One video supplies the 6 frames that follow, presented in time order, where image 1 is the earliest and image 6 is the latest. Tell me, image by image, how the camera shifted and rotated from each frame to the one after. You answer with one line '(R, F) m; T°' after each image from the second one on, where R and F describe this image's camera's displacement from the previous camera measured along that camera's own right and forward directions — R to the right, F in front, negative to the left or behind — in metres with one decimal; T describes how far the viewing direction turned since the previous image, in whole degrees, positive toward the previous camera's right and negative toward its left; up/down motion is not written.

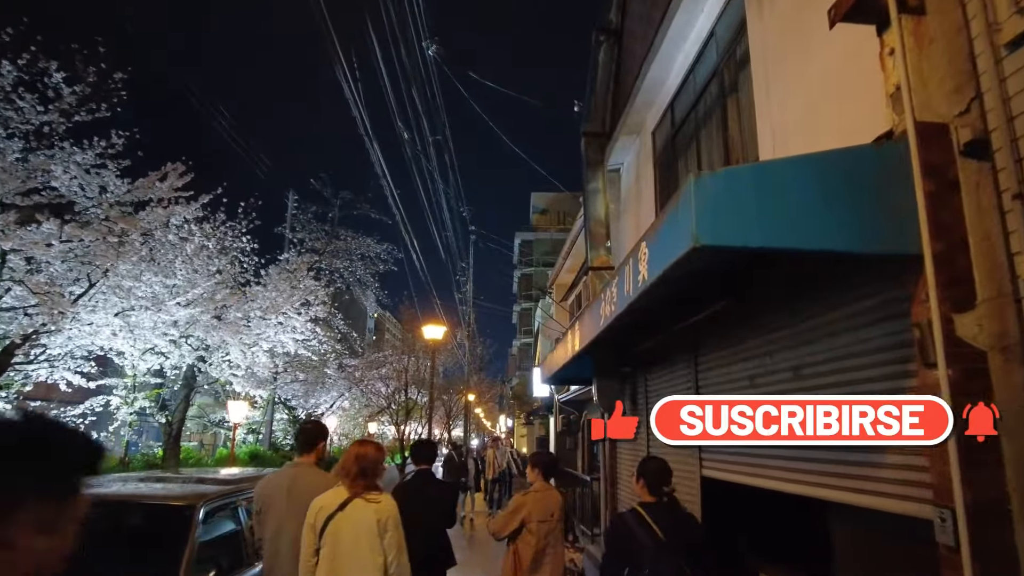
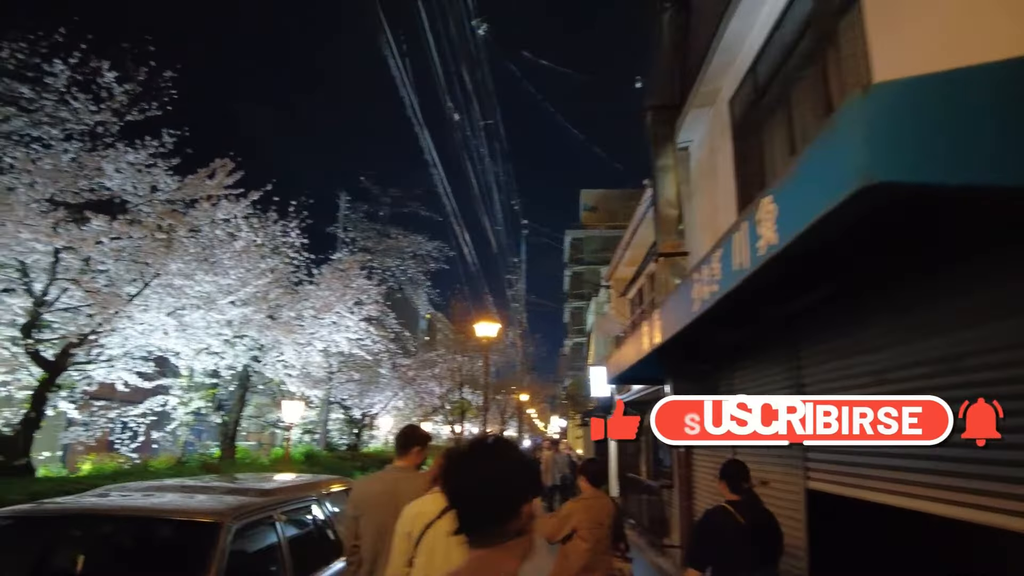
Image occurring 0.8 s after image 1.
(-0.1, +0.7) m; -4°
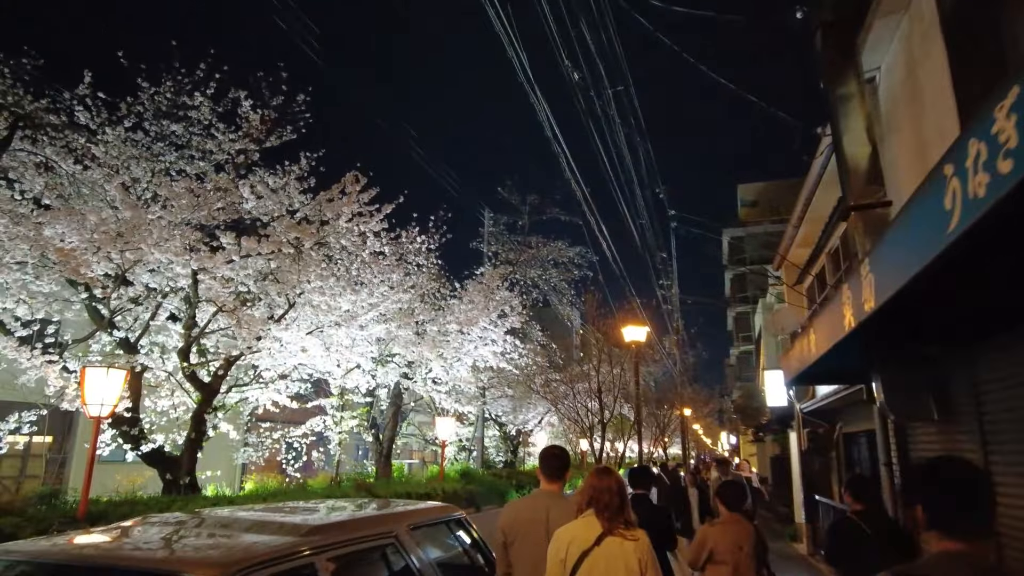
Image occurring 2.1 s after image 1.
(+0.1, +1.4) m; -13°
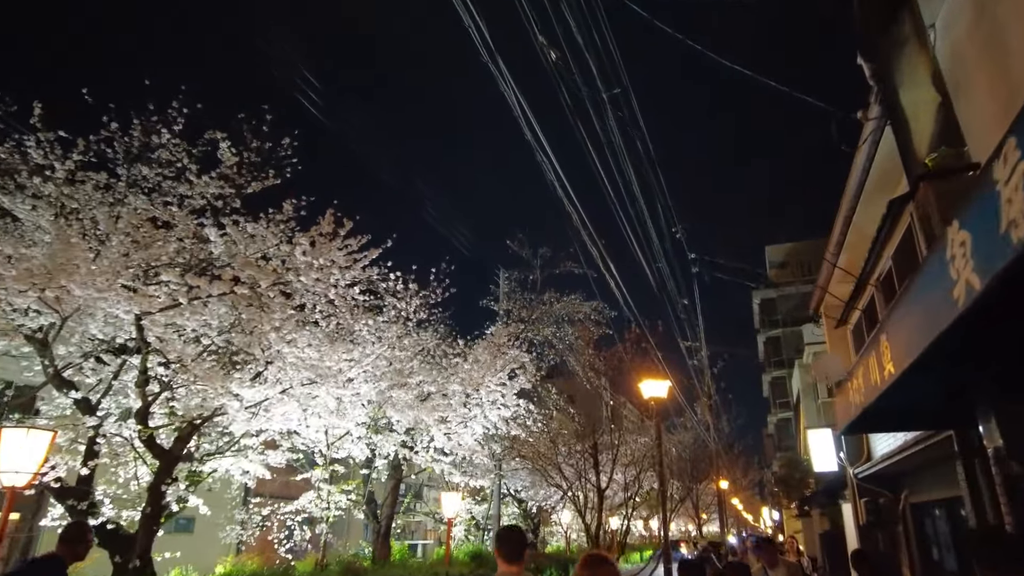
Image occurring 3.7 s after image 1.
(+0.6, +1.6) m; -2°
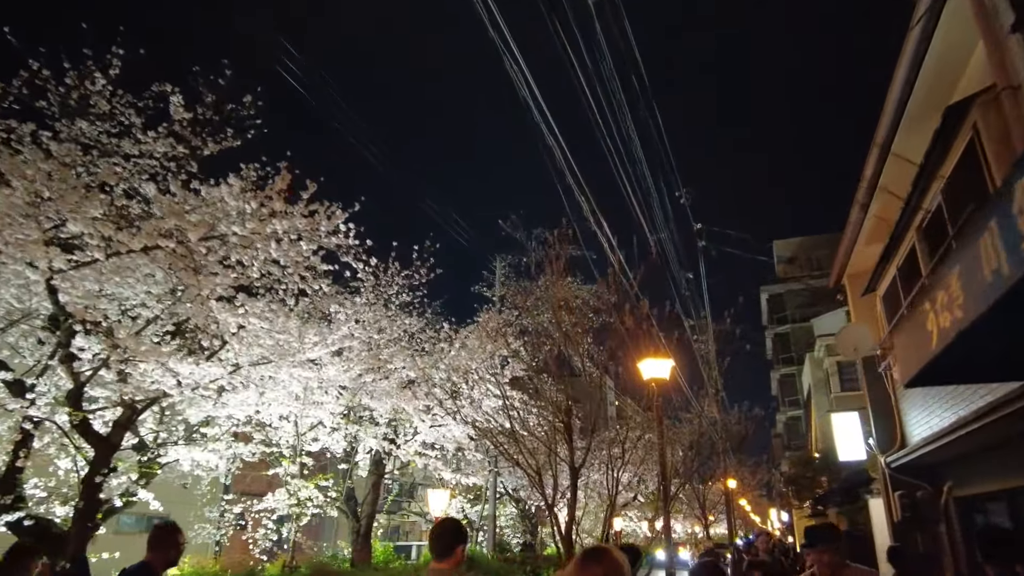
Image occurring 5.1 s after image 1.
(+0.4, +1.4) m; 0°
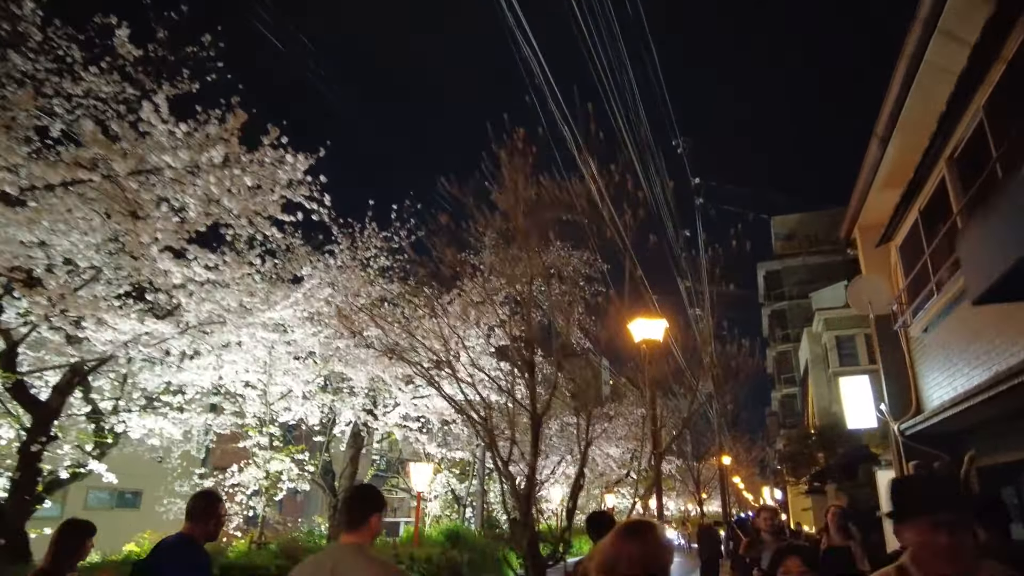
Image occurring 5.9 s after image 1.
(+0.3, +1.0) m; 0°
